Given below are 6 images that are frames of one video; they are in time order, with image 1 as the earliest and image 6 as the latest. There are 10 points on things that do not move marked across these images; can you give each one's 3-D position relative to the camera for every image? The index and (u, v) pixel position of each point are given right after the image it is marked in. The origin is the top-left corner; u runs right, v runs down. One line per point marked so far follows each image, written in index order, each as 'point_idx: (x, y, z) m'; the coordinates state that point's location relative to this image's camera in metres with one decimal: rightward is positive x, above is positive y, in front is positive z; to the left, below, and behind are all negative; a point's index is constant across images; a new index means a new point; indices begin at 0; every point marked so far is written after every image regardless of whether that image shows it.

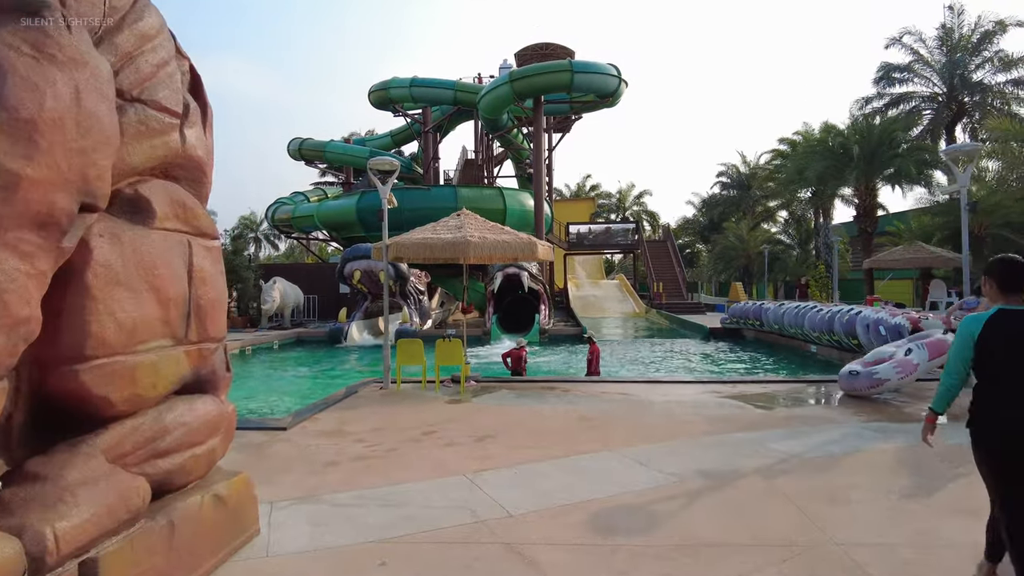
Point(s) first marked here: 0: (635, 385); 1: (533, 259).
0: (+1.5, -1.2, +7.7) m
1: (+0.2, +0.3, +7.4) m
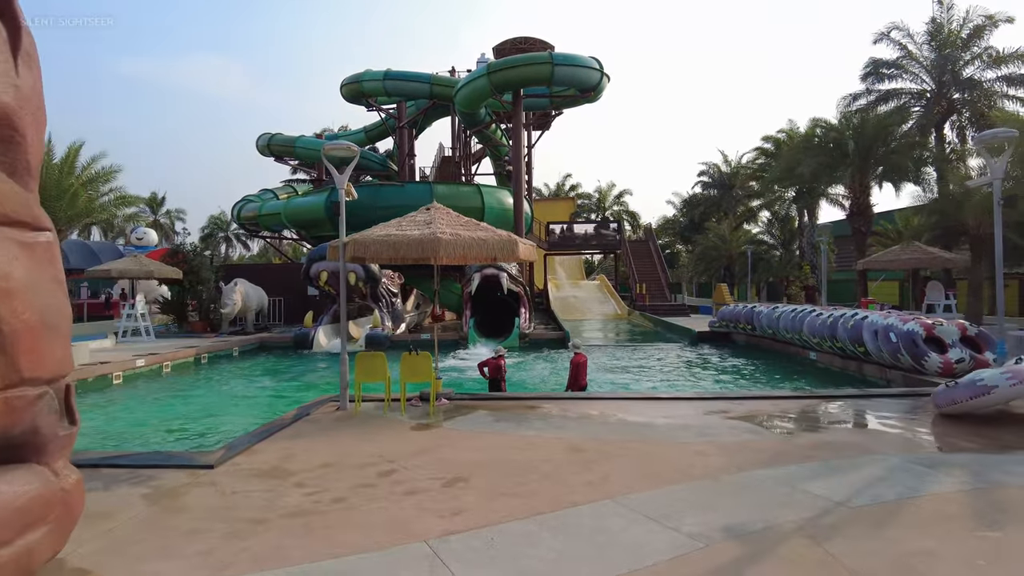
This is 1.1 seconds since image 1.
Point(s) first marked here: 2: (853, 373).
0: (+1.2, -1.2, +6.8) m
1: (0.0, +0.3, +6.4) m
2: (+5.3, -1.3, +10.0) m
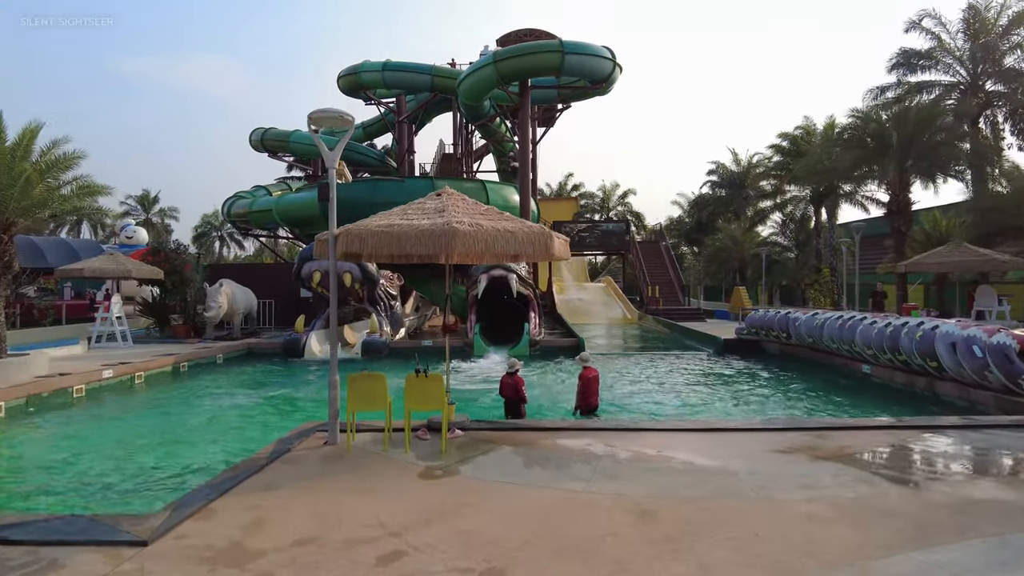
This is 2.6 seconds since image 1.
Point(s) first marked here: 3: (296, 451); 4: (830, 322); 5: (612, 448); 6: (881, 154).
0: (+1.5, -1.3, +5.5) m
1: (+0.3, +0.2, +5.1) m
2: (+5.5, -1.4, +8.8) m
3: (-1.6, -1.3, +5.0) m
4: (+5.5, -0.6, +11.3) m
5: (+0.8, -1.3, +5.0) m
6: (+9.1, +3.3, +15.7) m
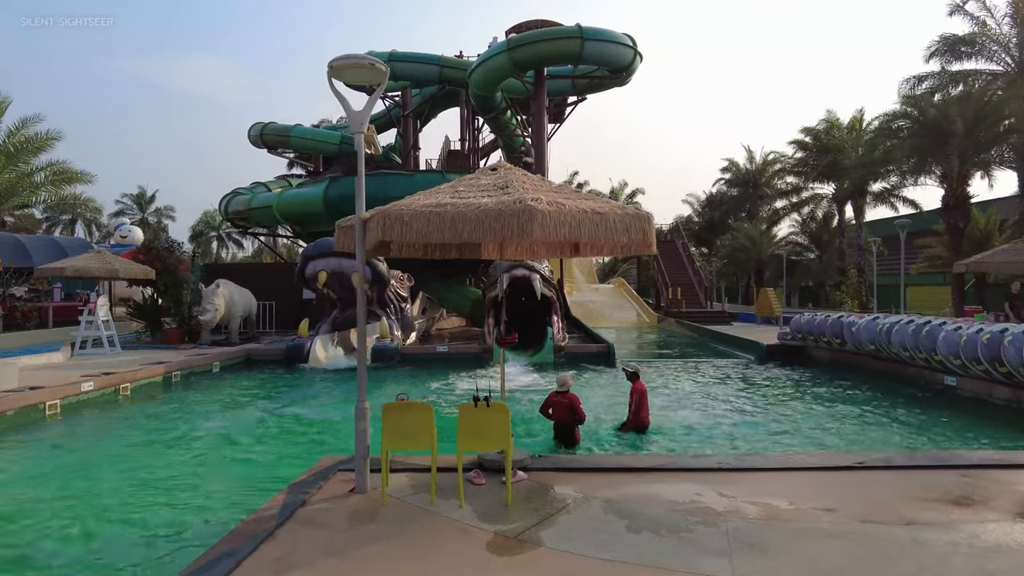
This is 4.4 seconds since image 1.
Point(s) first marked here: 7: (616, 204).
0: (+2.0, -1.3, +4.3) m
1: (+0.8, +0.2, +3.9) m
2: (+6.0, -1.4, +7.6) m
3: (-1.1, -1.3, +3.8) m
4: (+6.0, -0.6, +10.1) m
5: (+1.3, -1.3, +3.8) m
6: (+9.6, +3.2, +14.5) m
7: (+0.6, +0.5, +4.0) m
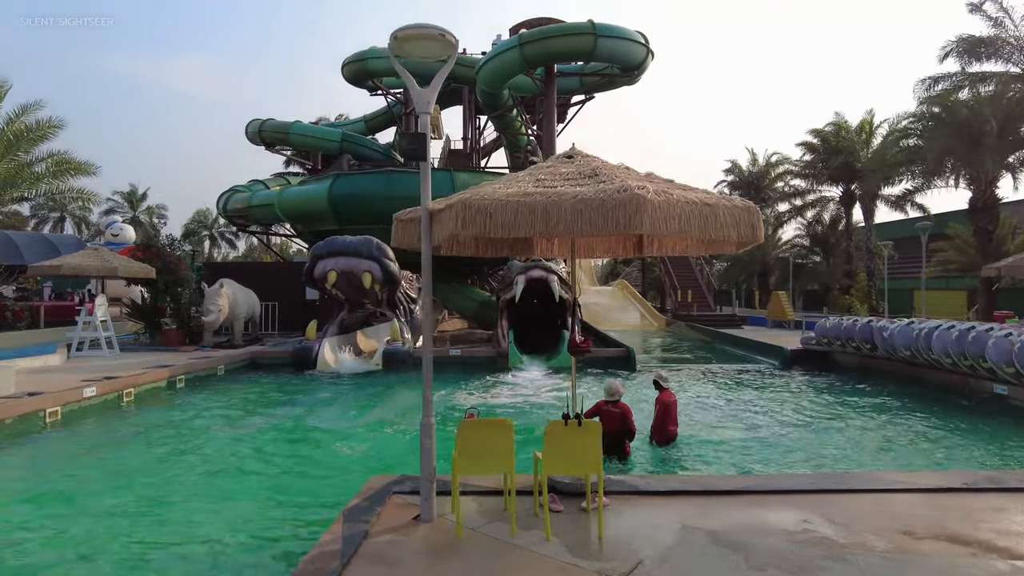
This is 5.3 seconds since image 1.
0: (+2.5, -1.3, +3.9) m
1: (+1.3, +0.2, +3.5) m
2: (+6.5, -1.5, +7.2) m
3: (-0.7, -1.3, +3.3) m
4: (+6.4, -0.7, +9.7) m
5: (+1.8, -1.3, +3.4) m
6: (+9.9, +3.1, +14.2) m
7: (+1.1, +0.5, +3.6) m
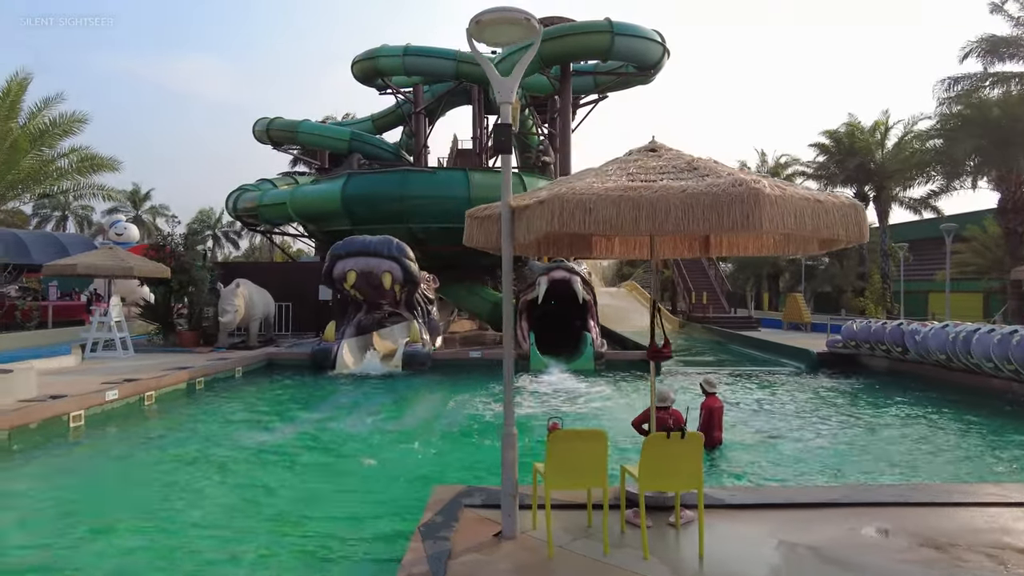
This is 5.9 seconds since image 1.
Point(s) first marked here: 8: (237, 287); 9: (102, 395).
0: (+2.9, -1.3, +3.6) m
1: (+1.7, +0.2, +3.2) m
2: (+6.9, -1.5, +7.0) m
3: (-0.2, -1.3, +3.0) m
4: (+6.9, -0.7, +9.5) m
5: (+2.2, -1.3, +3.1) m
6: (+10.4, +3.1, +14.0) m
7: (+1.6, +0.5, +3.3) m
8: (-5.7, 0.0, +13.4) m
9: (-5.2, -1.4, +8.2) m
